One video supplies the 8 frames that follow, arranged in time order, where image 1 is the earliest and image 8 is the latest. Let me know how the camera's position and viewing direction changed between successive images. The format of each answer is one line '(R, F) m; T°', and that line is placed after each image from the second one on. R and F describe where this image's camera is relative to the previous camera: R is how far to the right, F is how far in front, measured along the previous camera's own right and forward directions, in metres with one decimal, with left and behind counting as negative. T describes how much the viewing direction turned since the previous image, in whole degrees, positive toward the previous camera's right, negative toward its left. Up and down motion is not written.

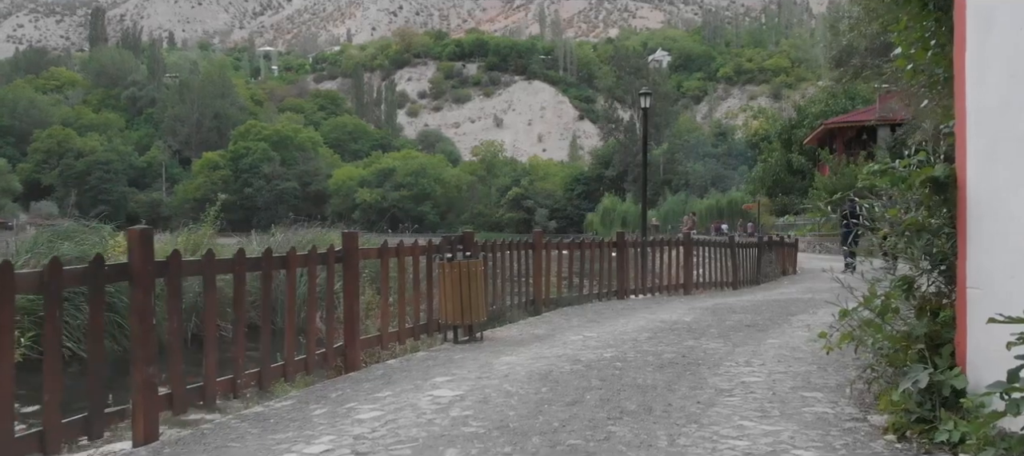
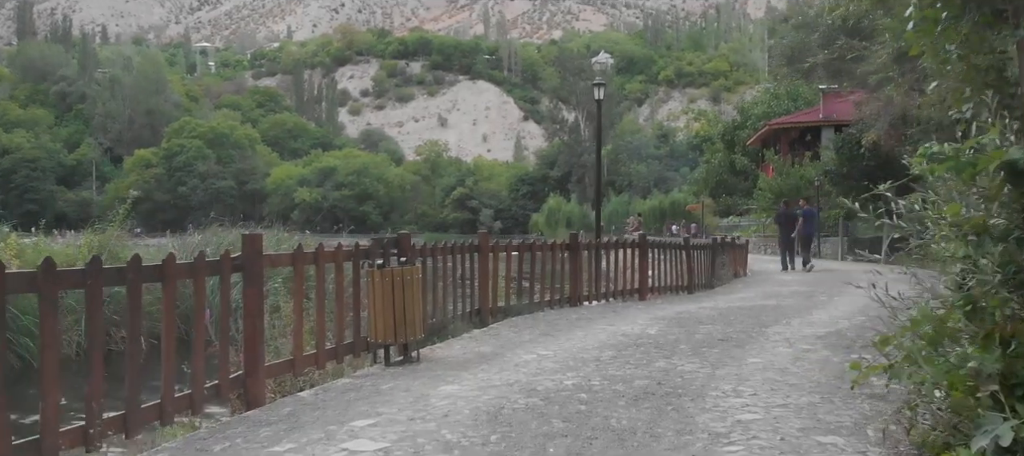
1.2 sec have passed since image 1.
(0.0, +1.5) m; +3°
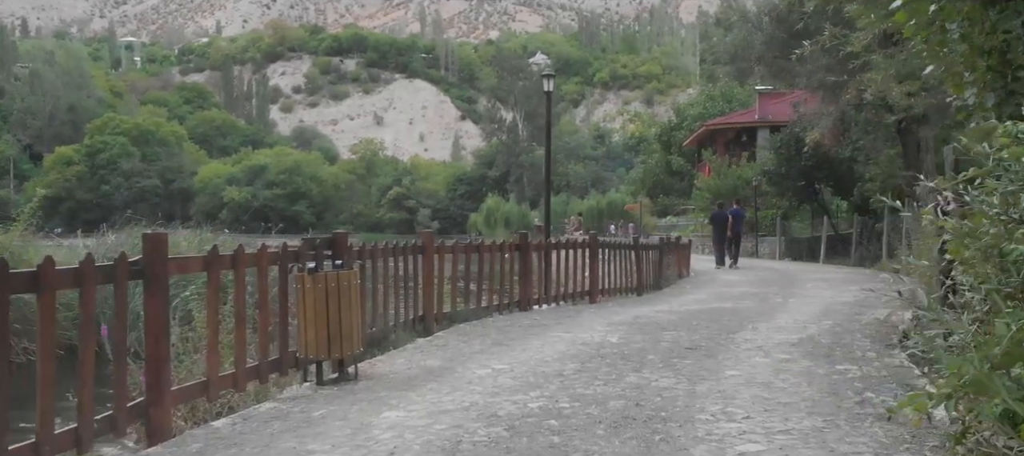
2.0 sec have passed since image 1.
(-0.1, +1.0) m; +3°
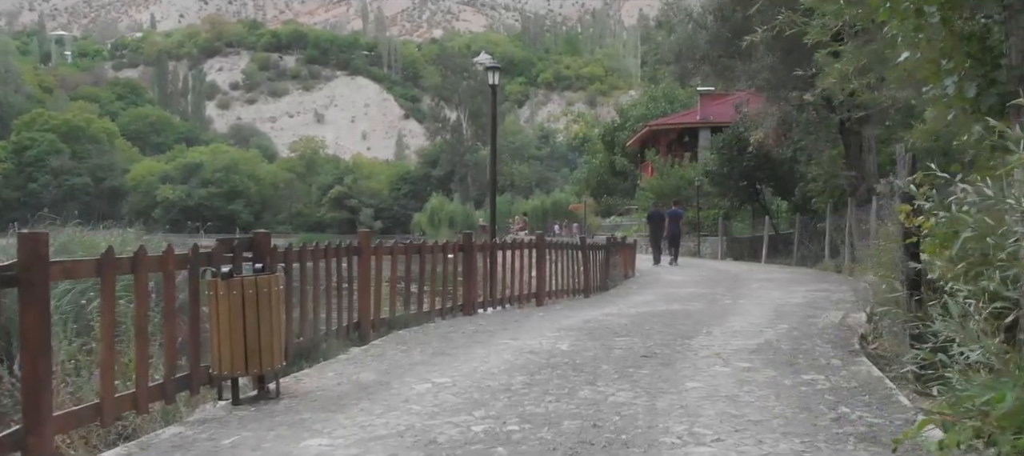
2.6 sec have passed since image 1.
(0.0, +0.7) m; +3°
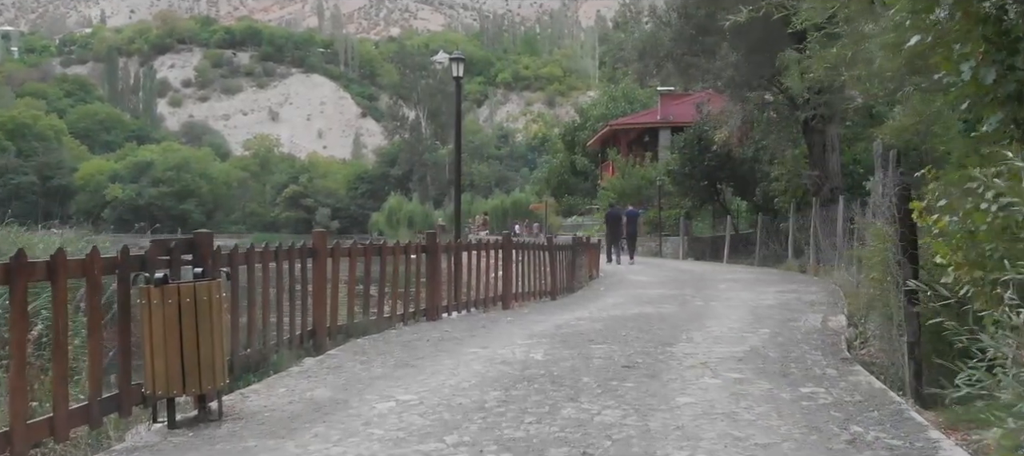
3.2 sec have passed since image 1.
(-0.1, +0.7) m; +2°
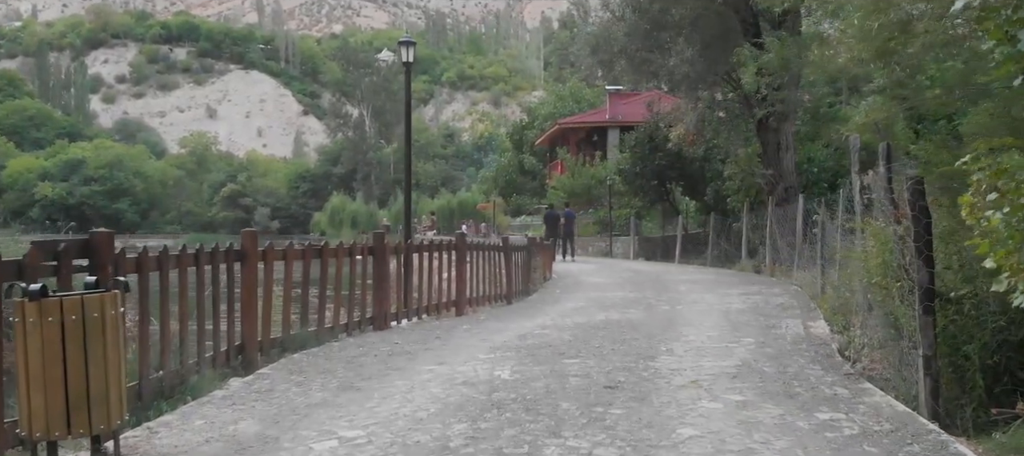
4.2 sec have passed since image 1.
(-0.1, +1.2) m; +3°
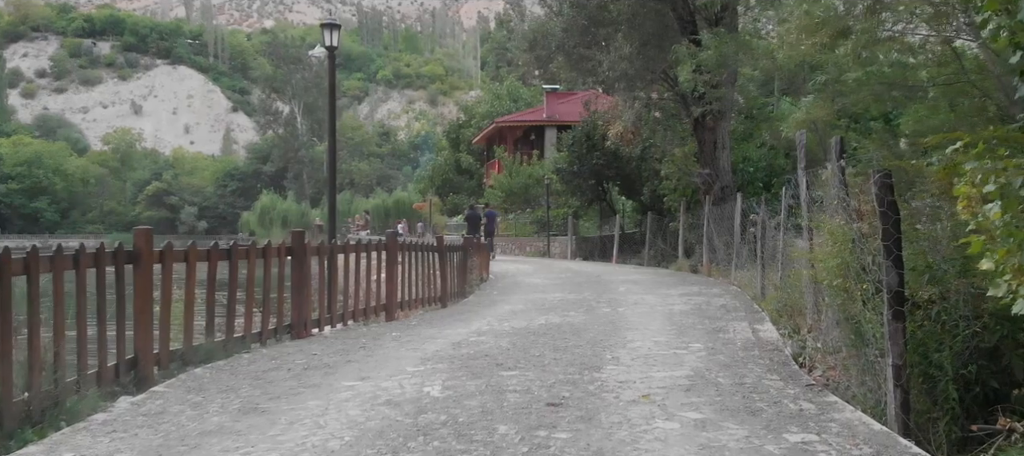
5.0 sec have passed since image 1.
(0.0, +0.8) m; +3°
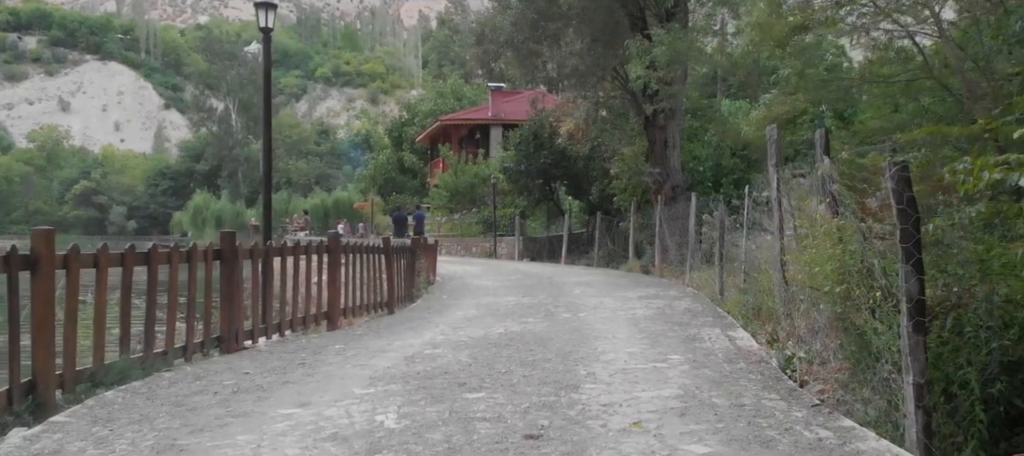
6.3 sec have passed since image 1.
(-0.1, +1.0) m; +3°
